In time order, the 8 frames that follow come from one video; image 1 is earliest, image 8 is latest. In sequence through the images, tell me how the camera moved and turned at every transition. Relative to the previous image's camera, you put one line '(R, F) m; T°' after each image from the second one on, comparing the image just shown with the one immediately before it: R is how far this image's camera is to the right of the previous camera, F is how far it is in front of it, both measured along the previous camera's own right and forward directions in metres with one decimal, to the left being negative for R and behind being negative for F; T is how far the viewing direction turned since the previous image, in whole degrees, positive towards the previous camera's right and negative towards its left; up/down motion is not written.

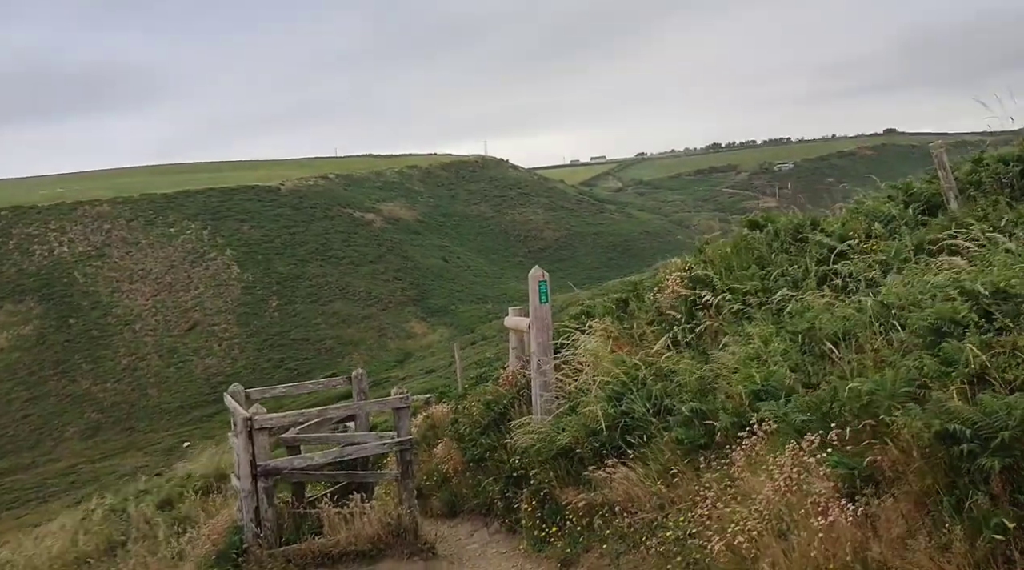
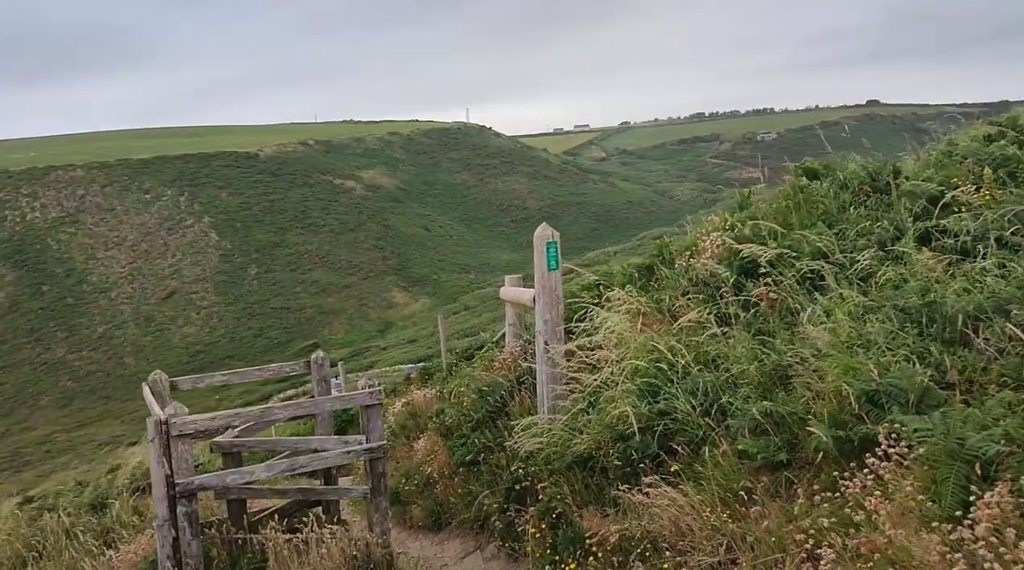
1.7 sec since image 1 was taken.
(-0.2, +1.9) m; +1°
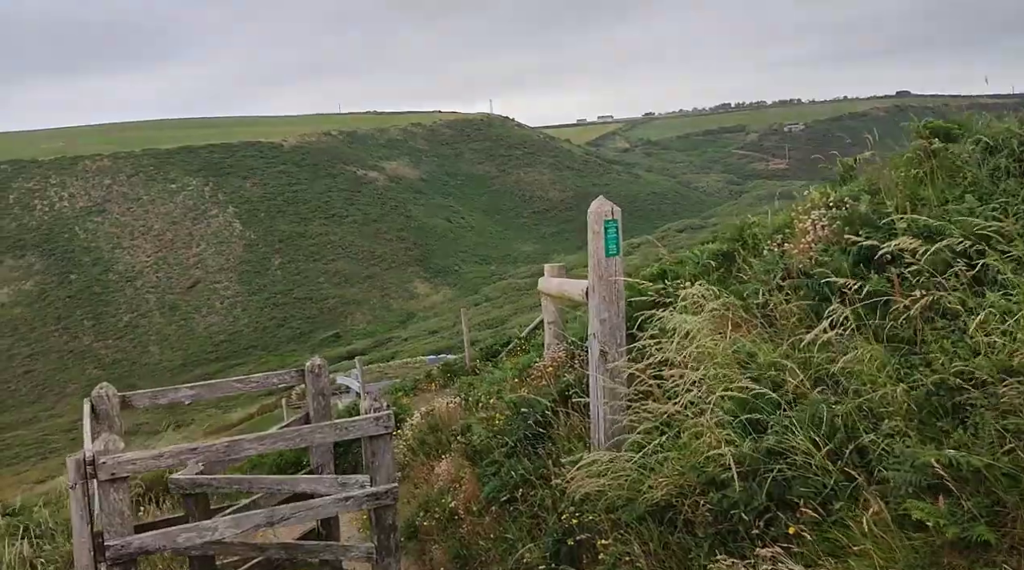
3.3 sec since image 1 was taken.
(-0.2, +1.6) m; -1°
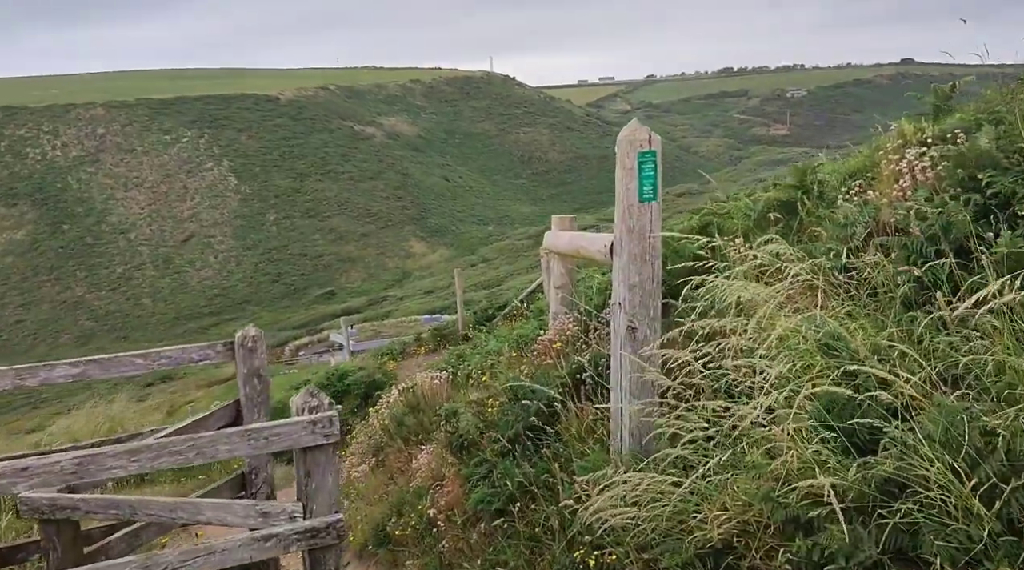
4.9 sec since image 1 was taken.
(0.0, +1.5) m; 0°
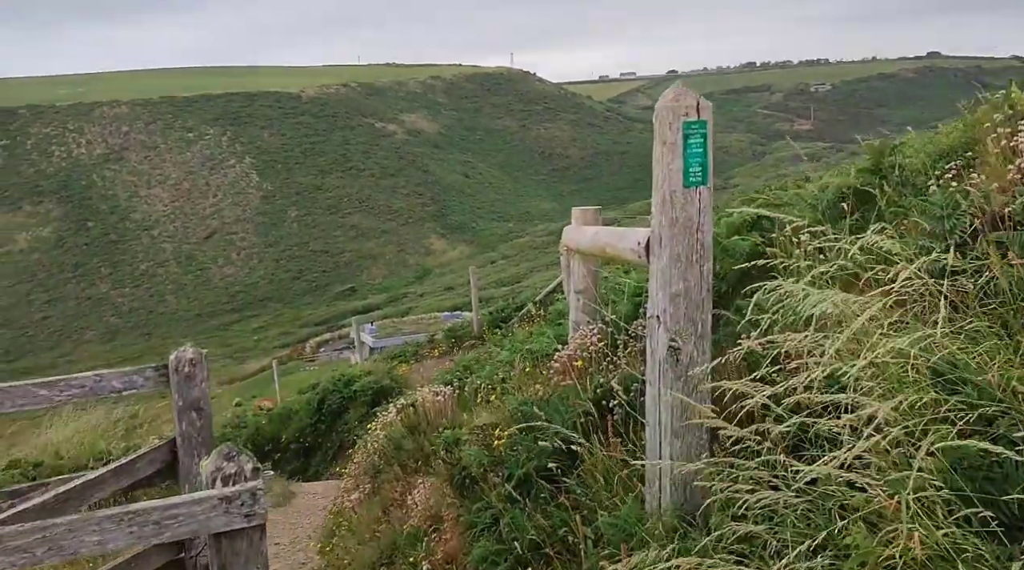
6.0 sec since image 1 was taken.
(0.0, +1.0) m; -1°
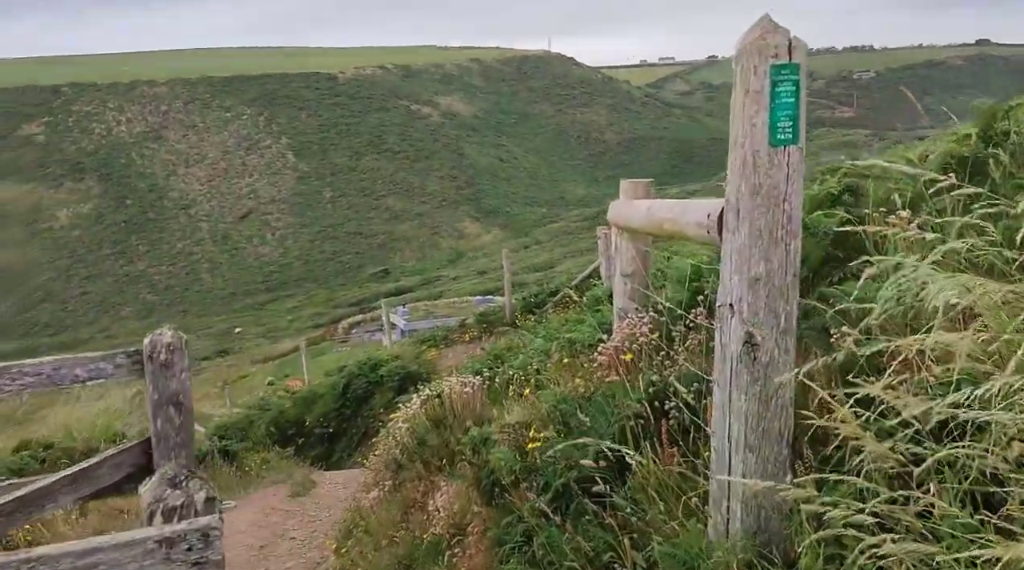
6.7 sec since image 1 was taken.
(0.0, +0.6) m; -2°
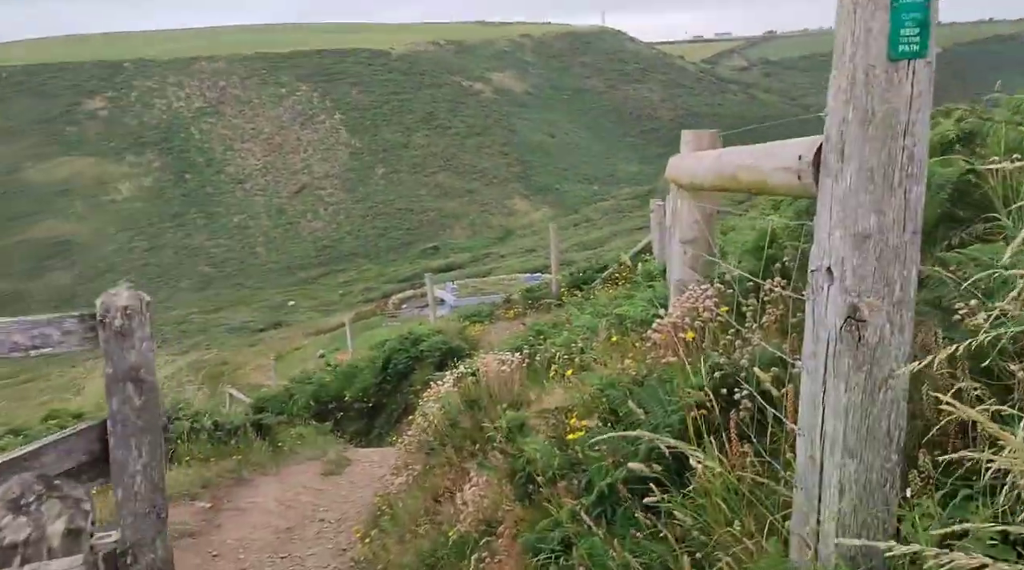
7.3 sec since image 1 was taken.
(0.0, +0.6) m; -3°
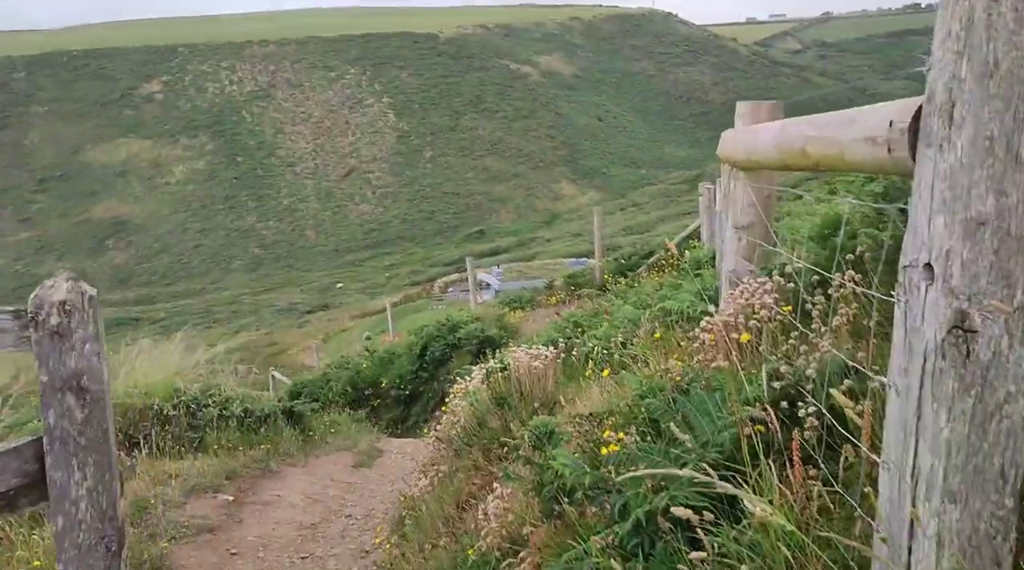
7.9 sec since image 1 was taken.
(+0.1, +0.5) m; -3°
